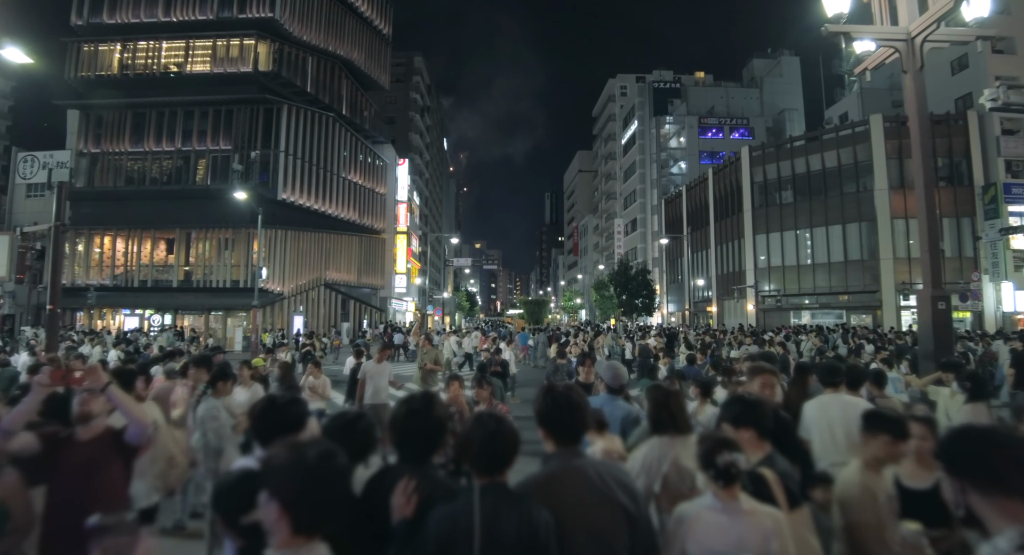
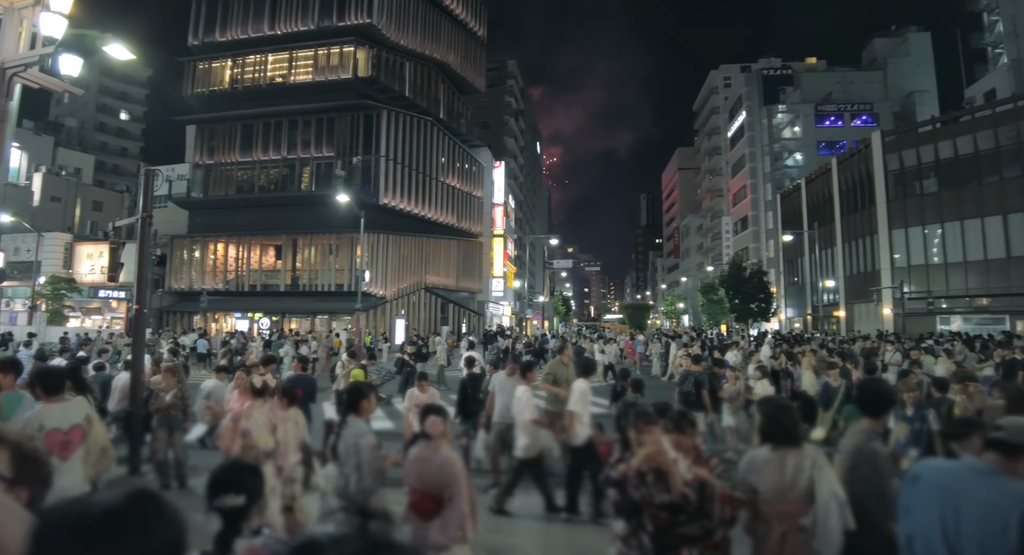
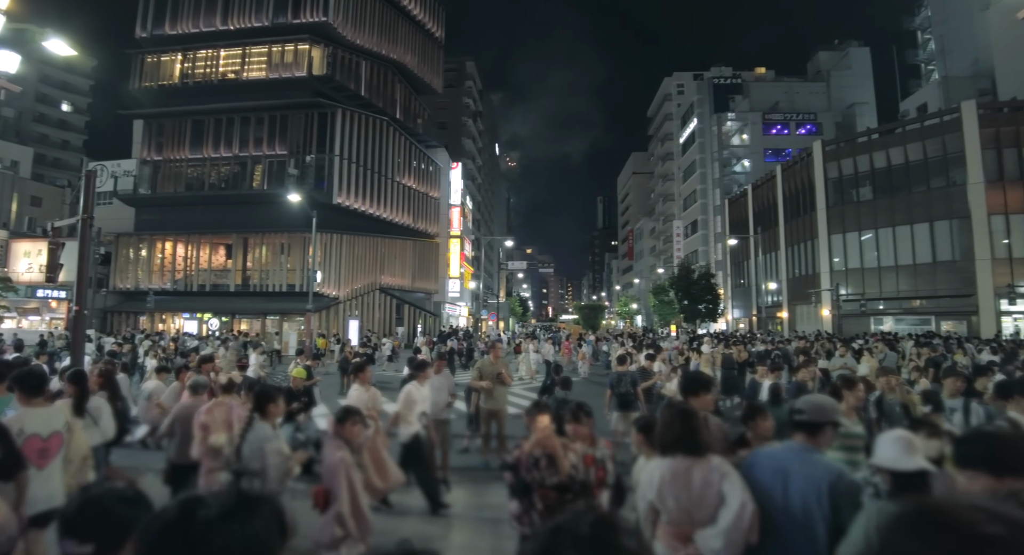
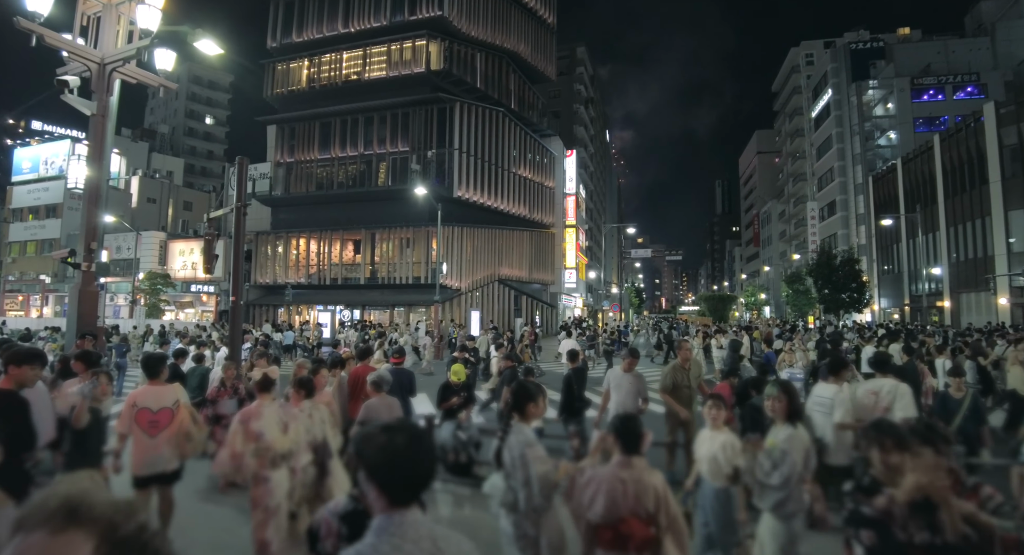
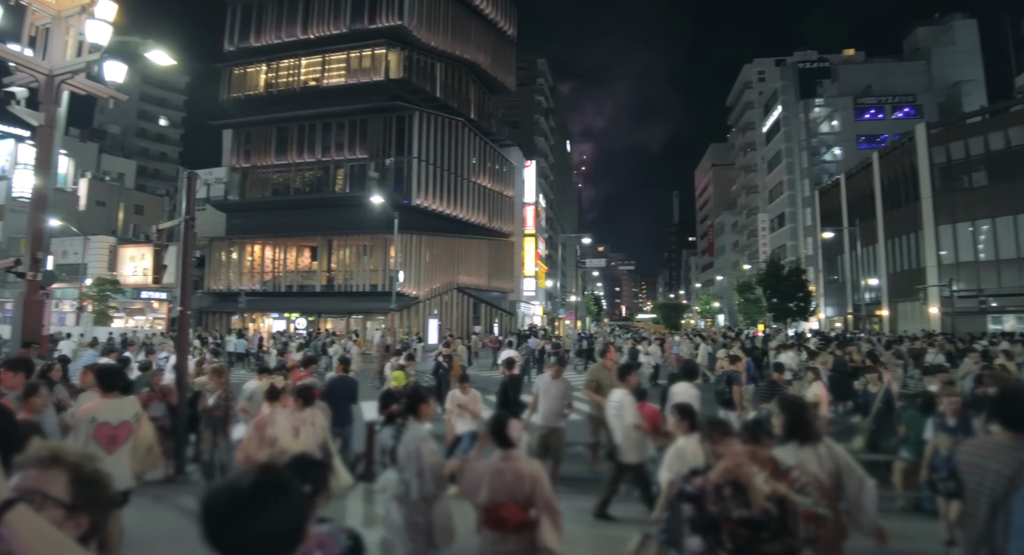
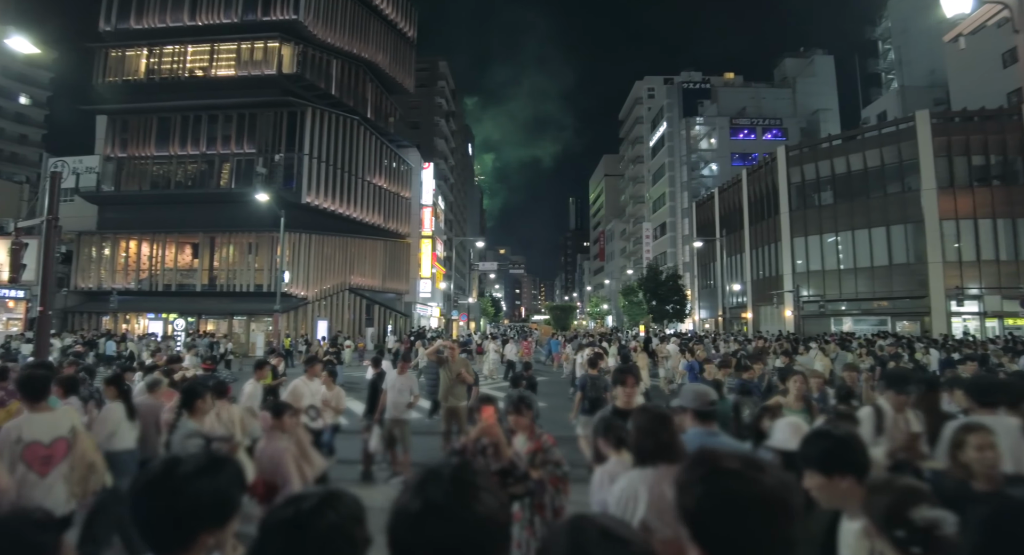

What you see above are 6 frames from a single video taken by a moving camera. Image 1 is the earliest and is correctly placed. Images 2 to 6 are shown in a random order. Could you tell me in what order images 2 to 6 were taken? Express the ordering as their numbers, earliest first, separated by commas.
6, 3, 2, 5, 4
